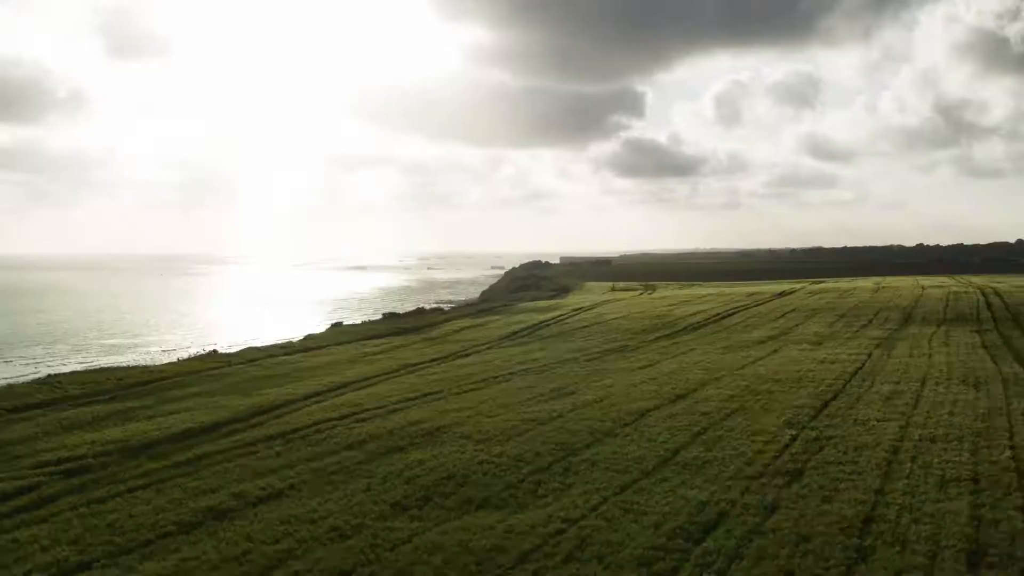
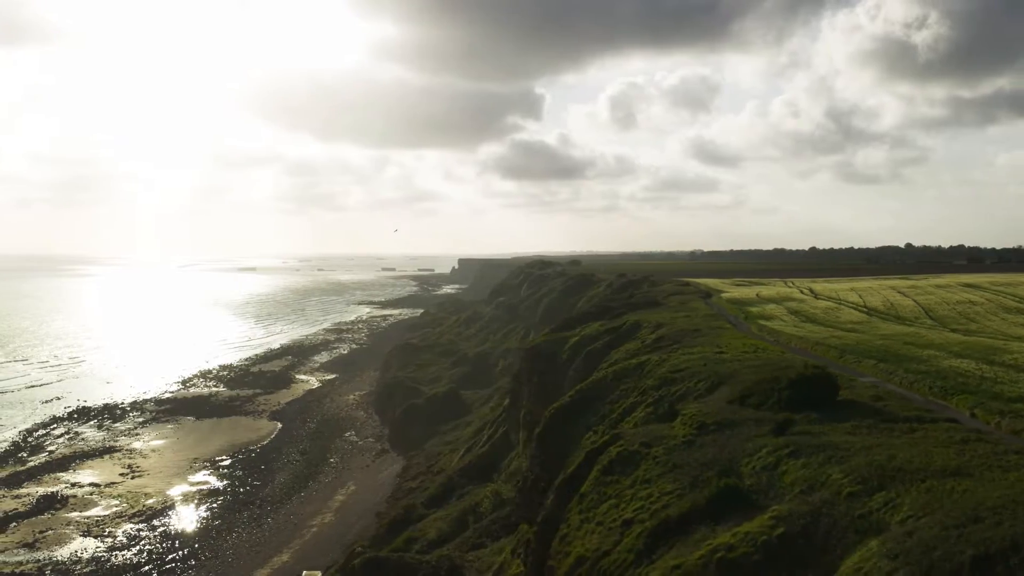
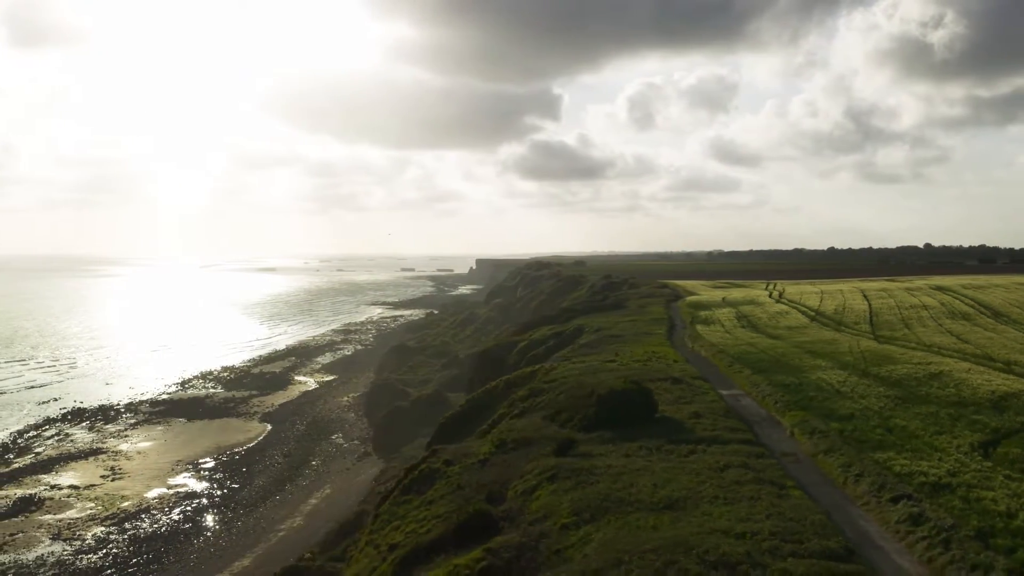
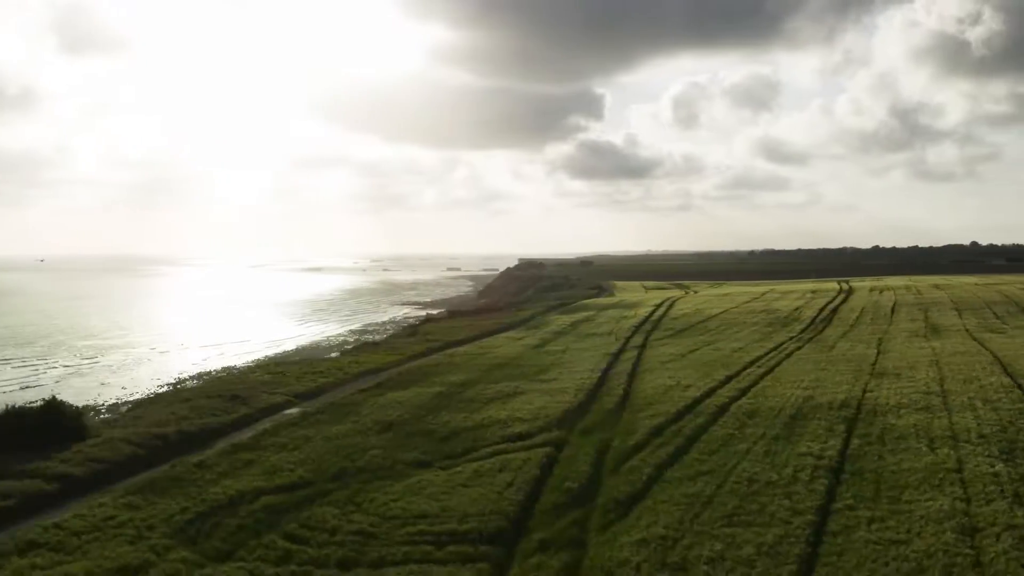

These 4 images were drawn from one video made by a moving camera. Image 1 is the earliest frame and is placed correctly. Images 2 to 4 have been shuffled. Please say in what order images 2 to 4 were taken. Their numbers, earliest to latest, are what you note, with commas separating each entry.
4, 3, 2
